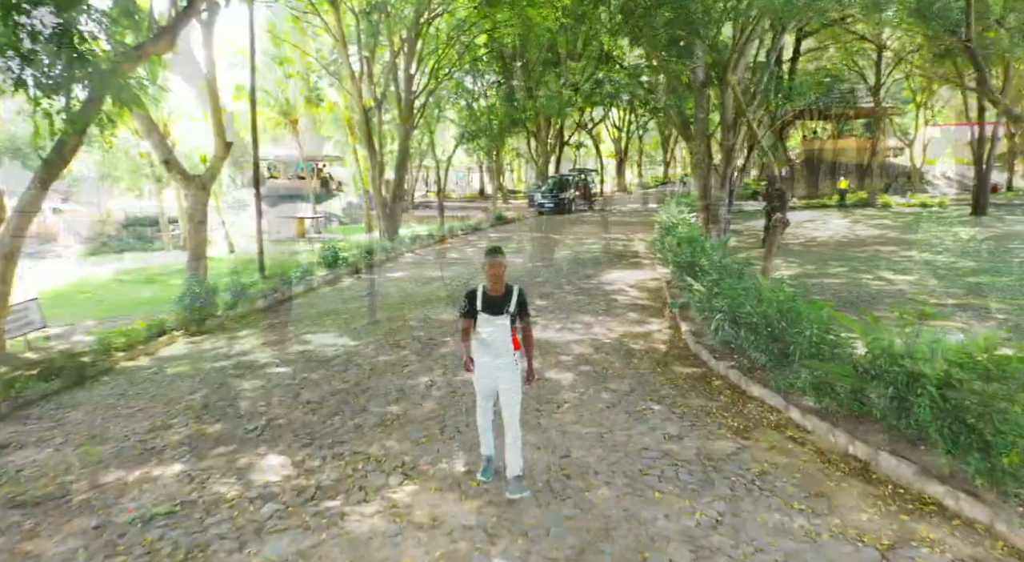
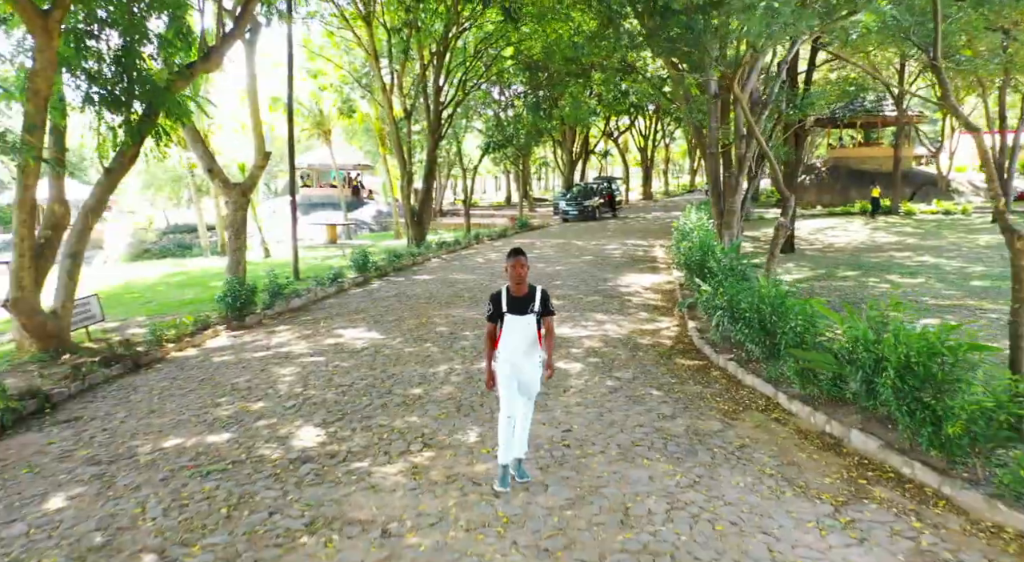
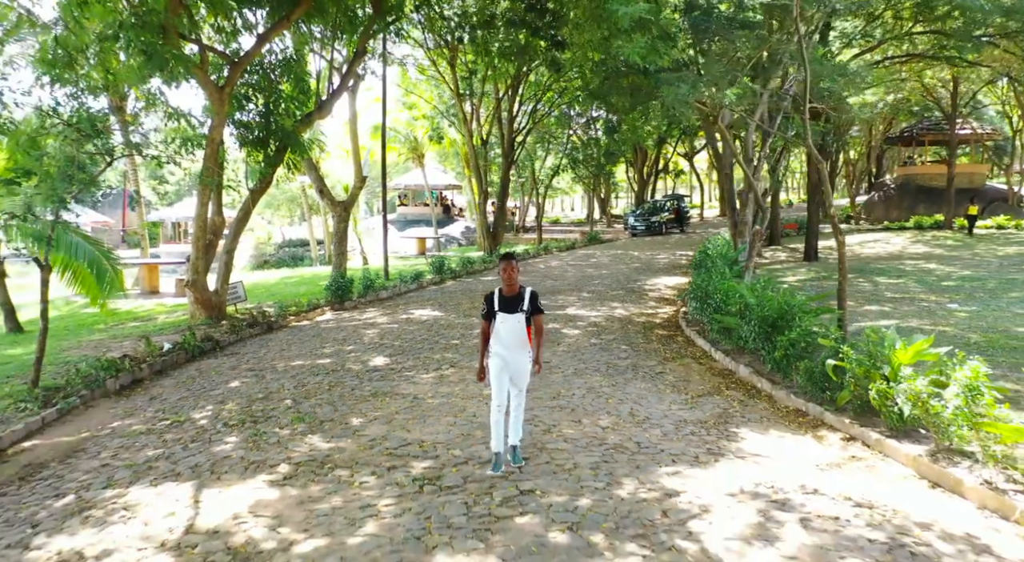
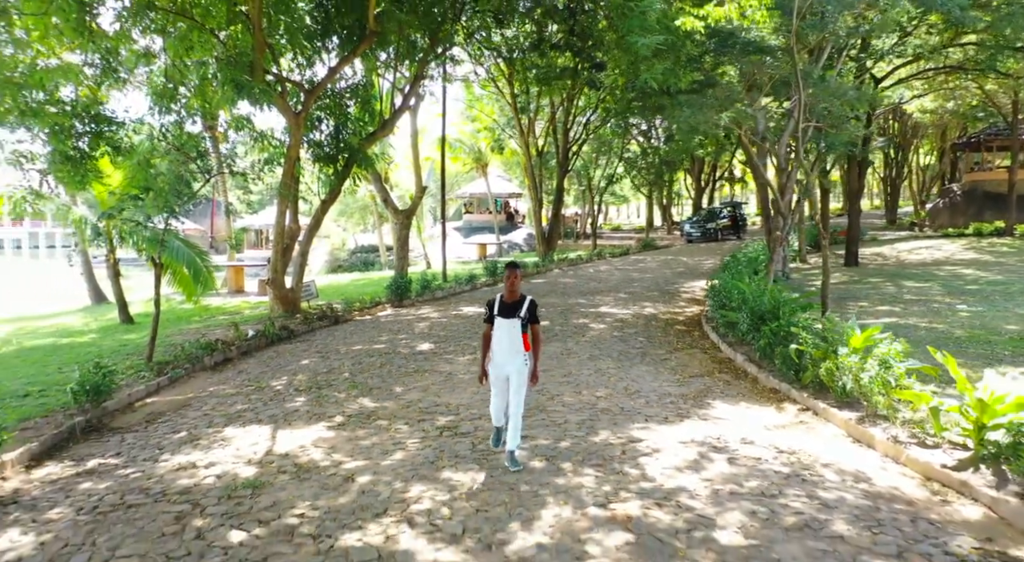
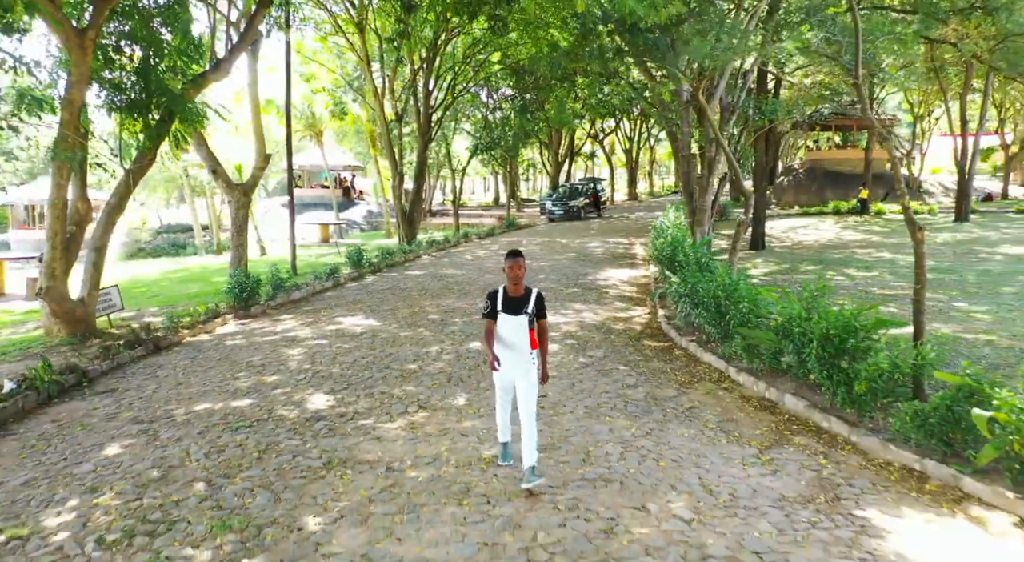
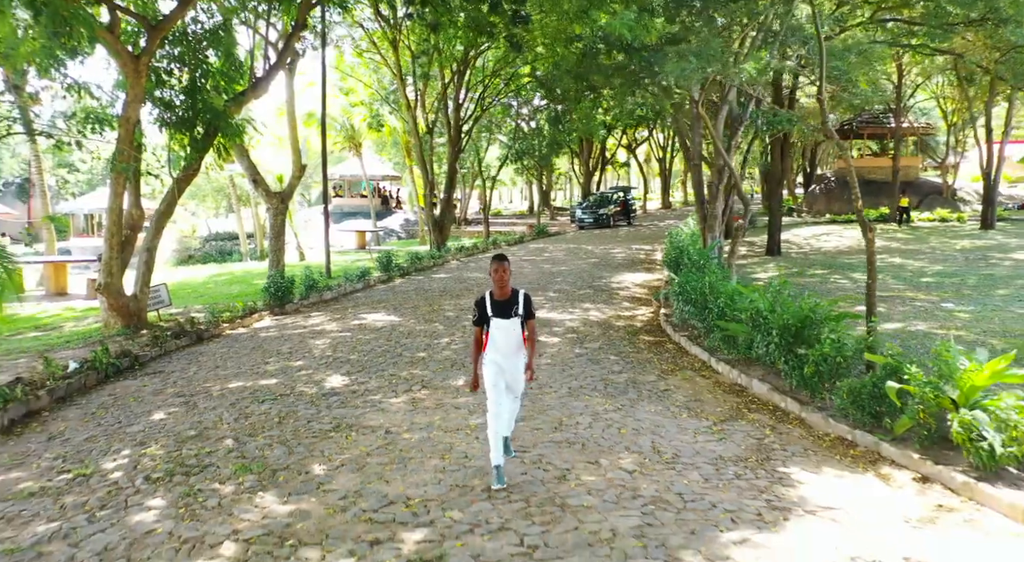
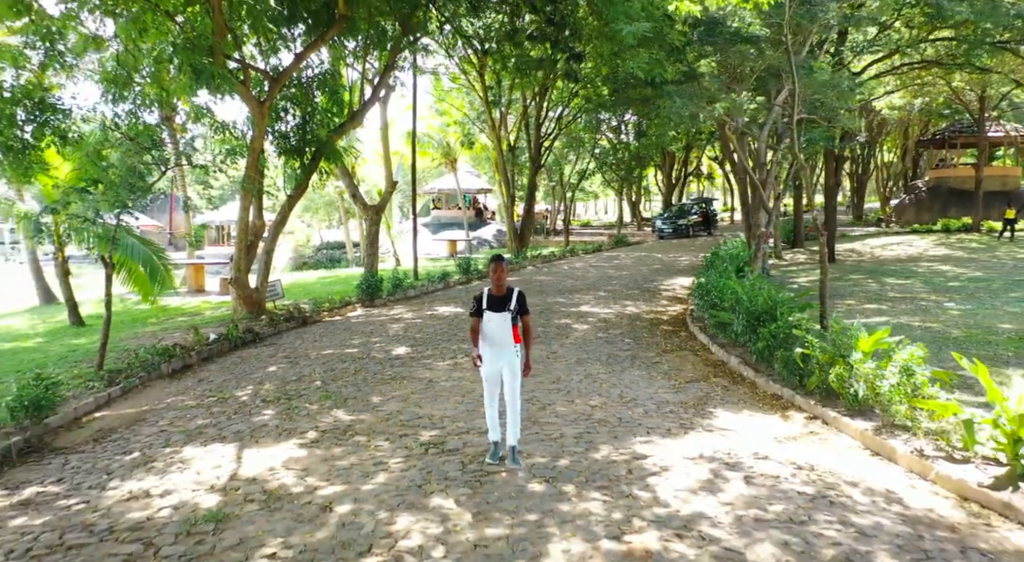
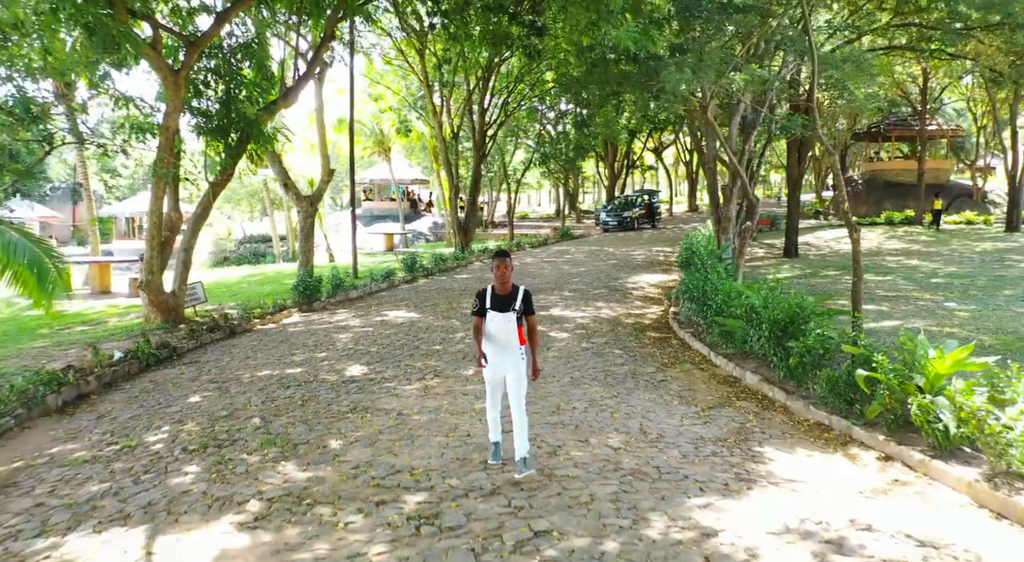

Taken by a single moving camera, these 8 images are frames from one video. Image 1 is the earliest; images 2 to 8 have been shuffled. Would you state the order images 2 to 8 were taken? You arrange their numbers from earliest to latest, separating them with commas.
2, 5, 6, 8, 3, 7, 4
